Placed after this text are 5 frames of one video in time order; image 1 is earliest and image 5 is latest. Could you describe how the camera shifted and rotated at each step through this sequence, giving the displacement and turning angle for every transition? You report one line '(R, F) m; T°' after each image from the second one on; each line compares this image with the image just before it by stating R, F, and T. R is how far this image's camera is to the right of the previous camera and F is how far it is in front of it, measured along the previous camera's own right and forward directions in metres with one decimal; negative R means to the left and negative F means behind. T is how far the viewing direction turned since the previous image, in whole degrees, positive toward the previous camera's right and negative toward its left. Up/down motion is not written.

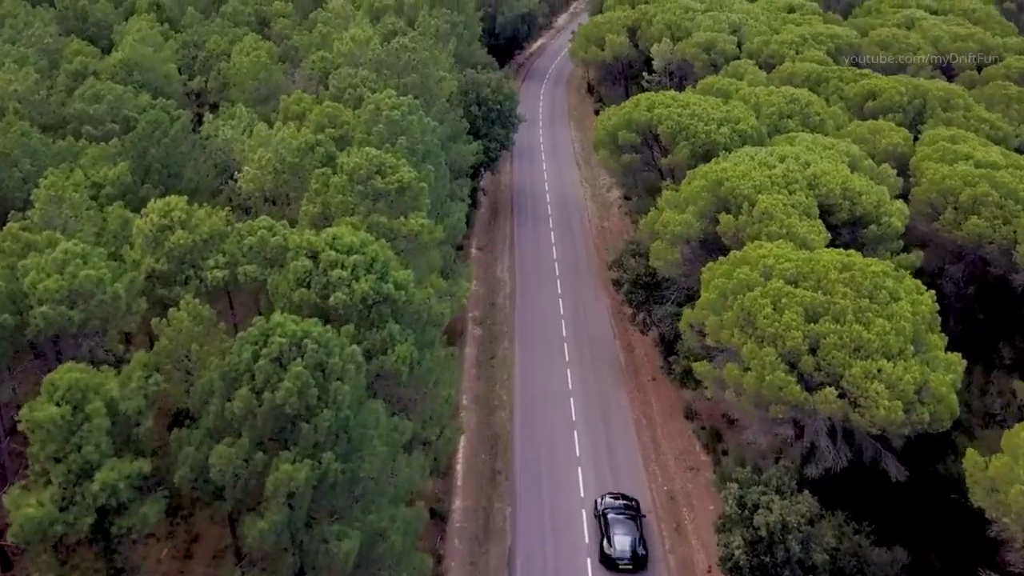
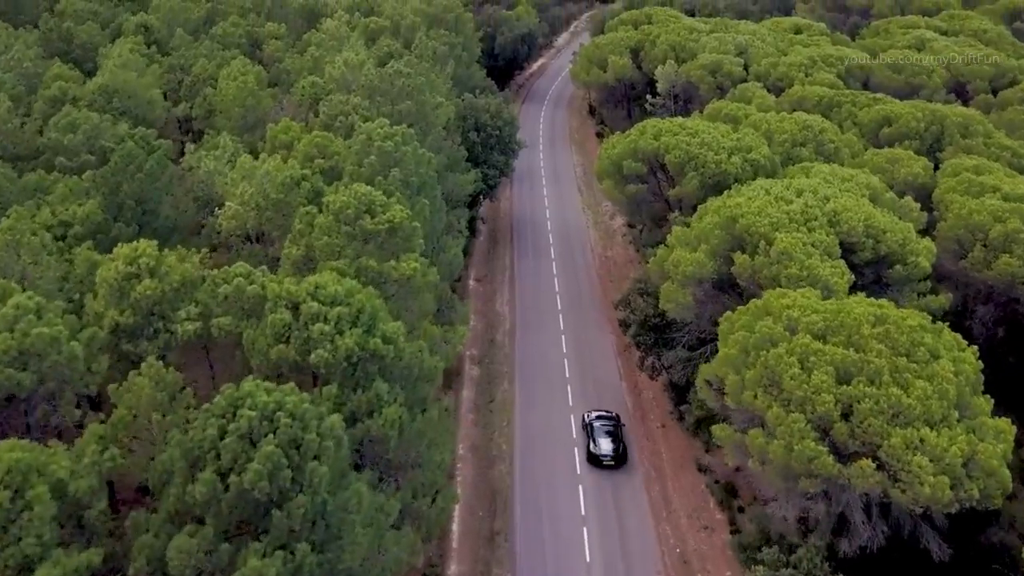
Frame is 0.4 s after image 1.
(0.0, +2.0) m; 0°
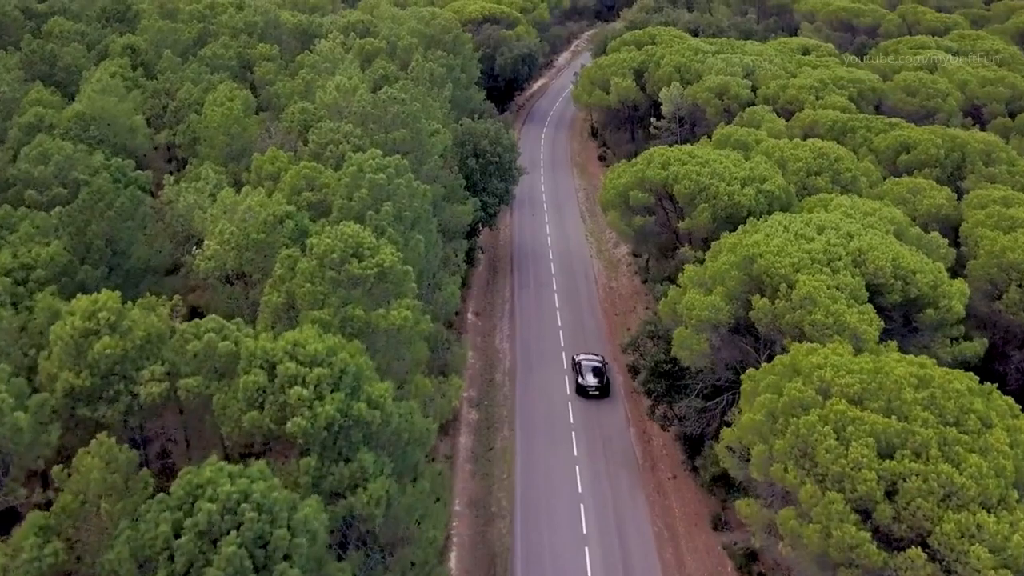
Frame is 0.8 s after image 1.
(0.0, +2.1) m; 0°
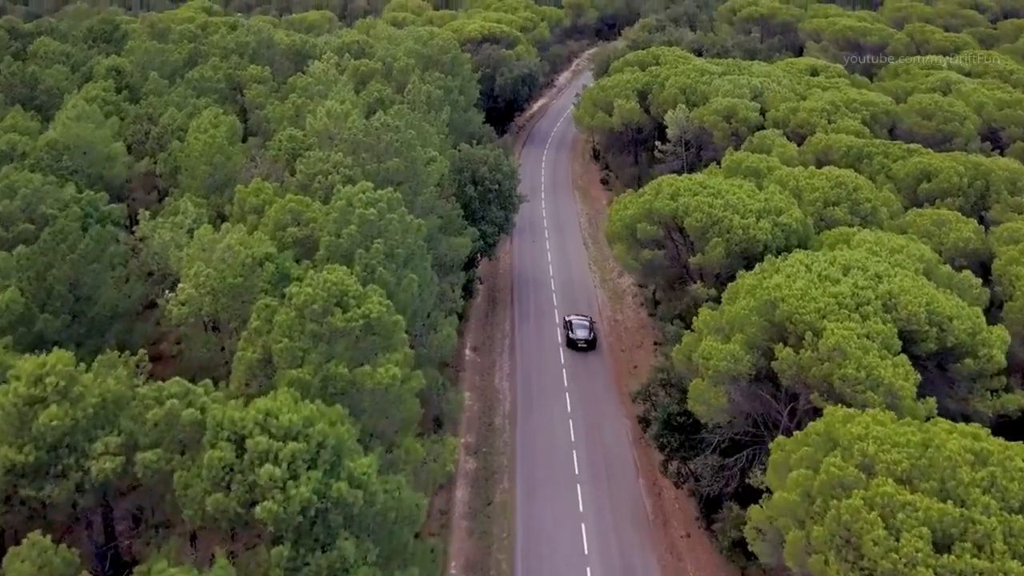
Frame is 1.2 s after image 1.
(0.0, +2.1) m; 0°
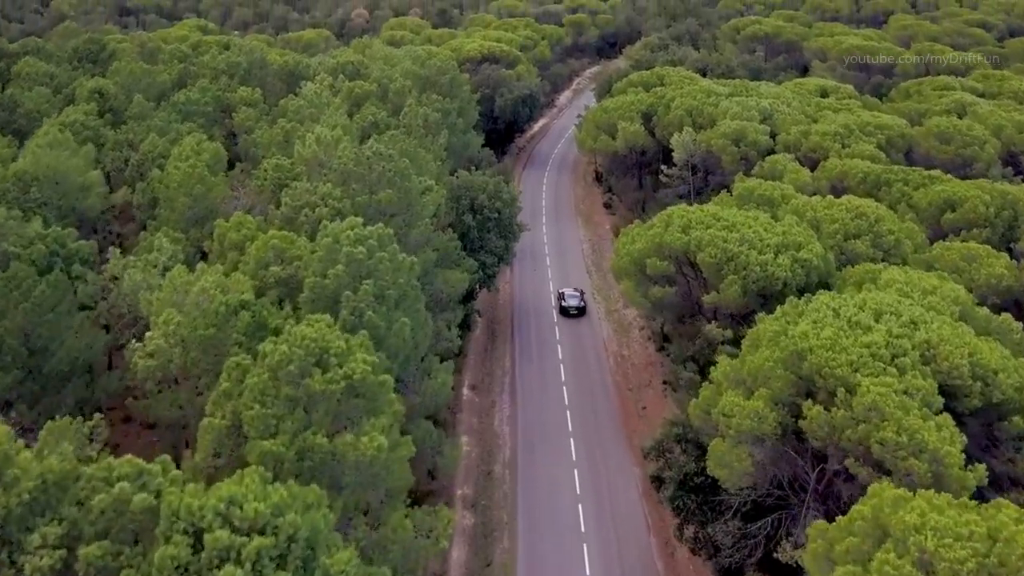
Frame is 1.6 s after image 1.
(0.0, +2.2) m; 0°
